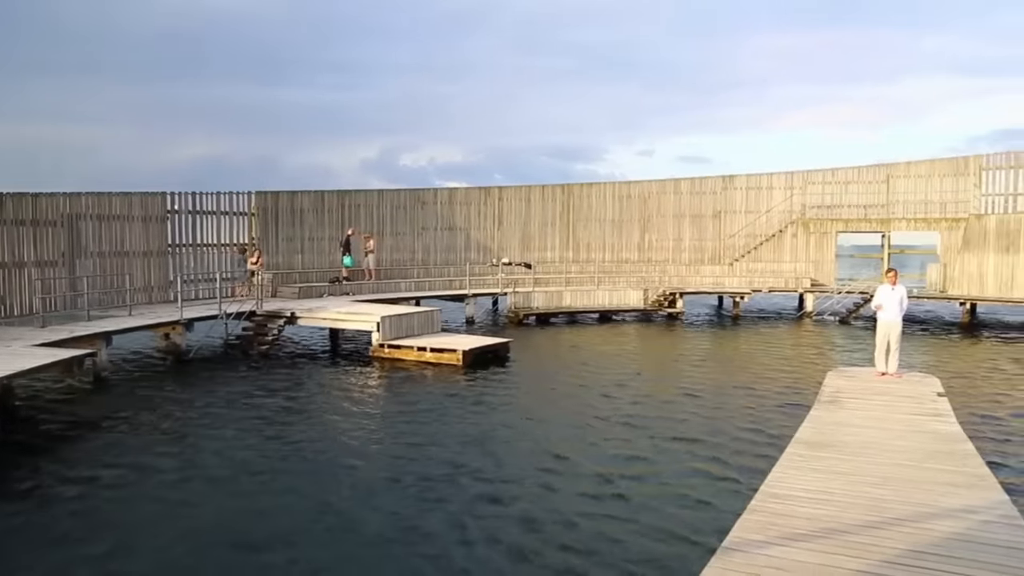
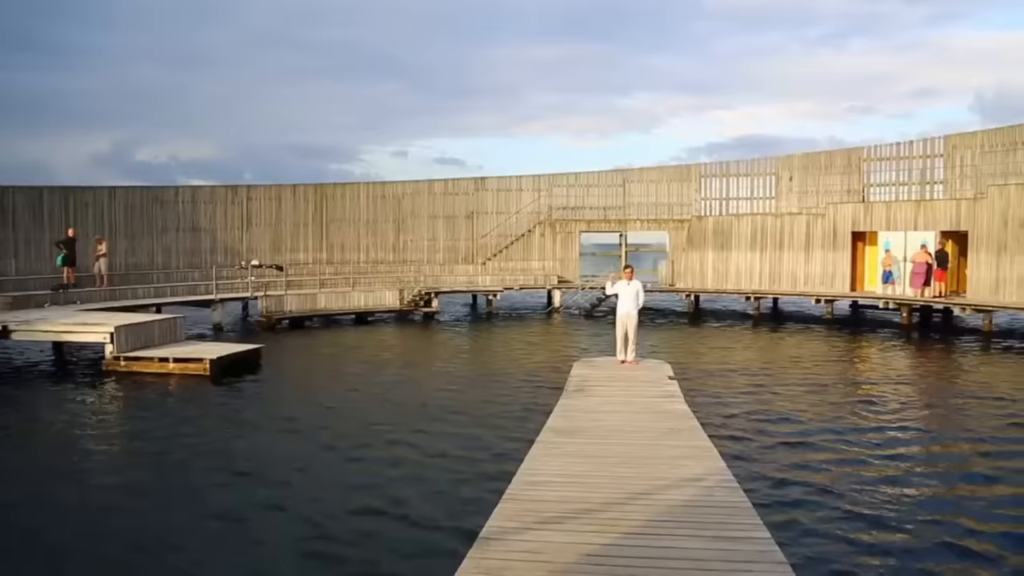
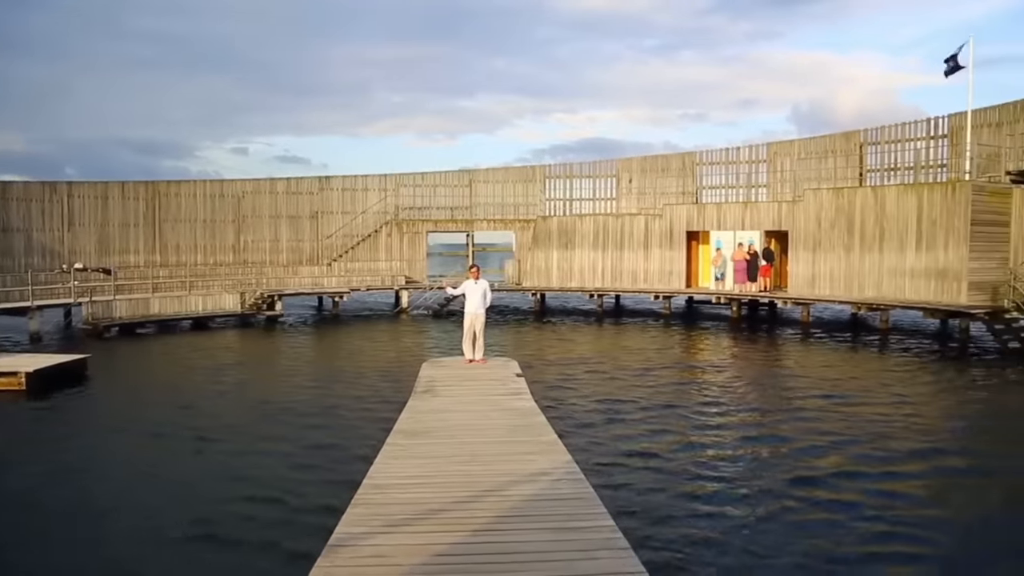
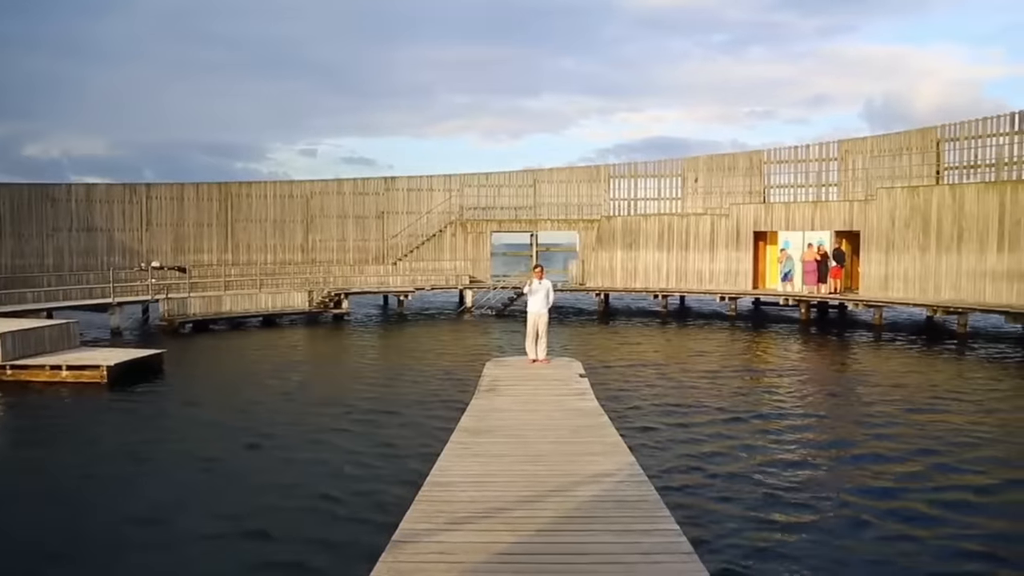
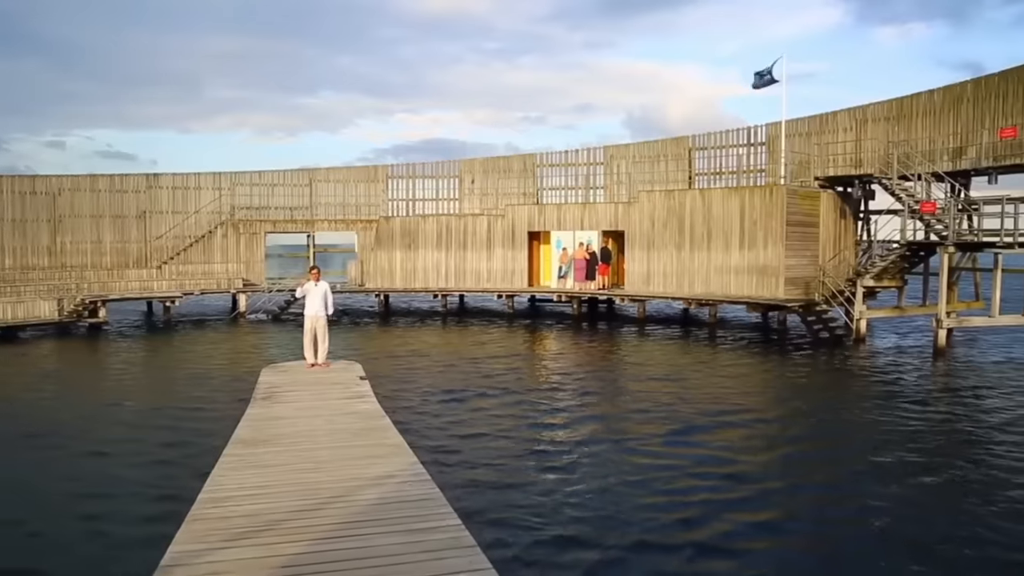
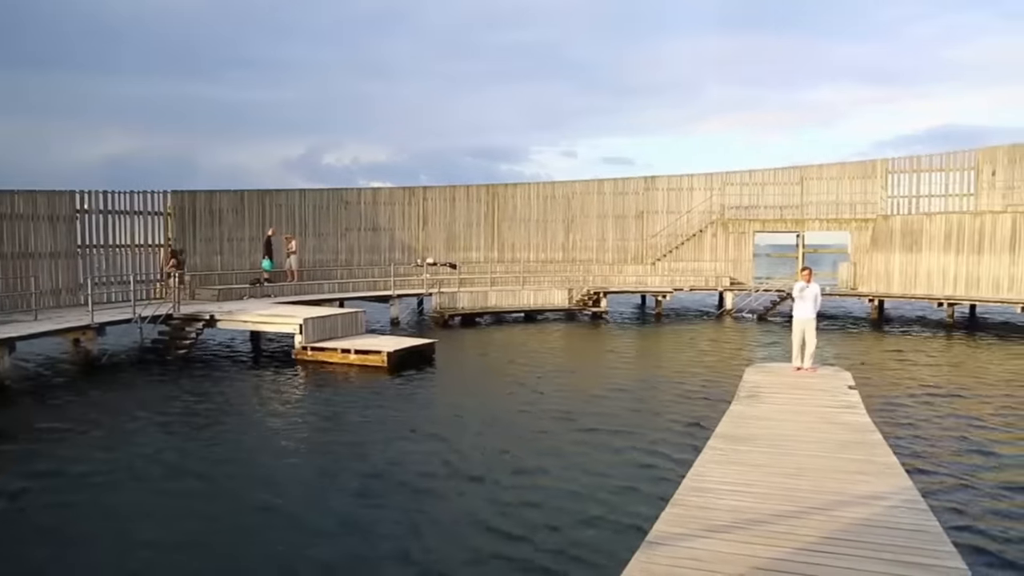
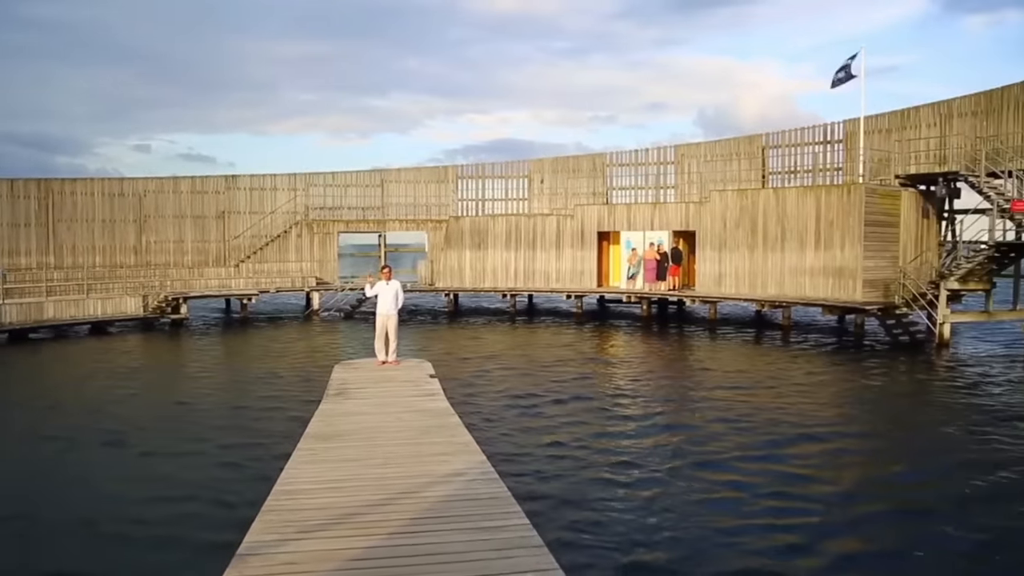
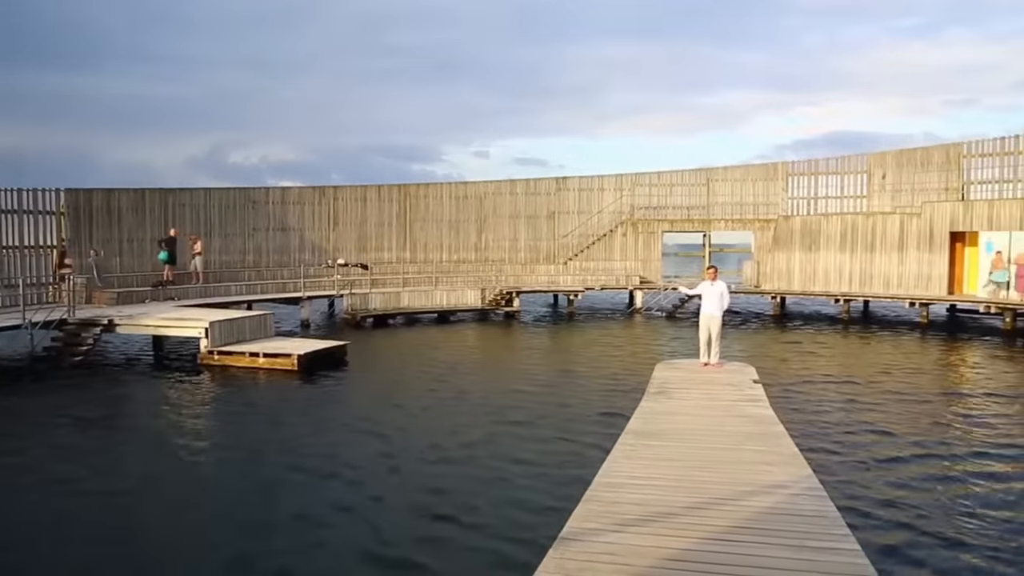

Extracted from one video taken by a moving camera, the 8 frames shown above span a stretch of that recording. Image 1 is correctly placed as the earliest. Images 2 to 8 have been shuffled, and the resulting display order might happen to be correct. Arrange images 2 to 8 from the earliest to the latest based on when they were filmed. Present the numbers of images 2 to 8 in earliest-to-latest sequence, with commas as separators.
6, 8, 2, 4, 3, 7, 5
